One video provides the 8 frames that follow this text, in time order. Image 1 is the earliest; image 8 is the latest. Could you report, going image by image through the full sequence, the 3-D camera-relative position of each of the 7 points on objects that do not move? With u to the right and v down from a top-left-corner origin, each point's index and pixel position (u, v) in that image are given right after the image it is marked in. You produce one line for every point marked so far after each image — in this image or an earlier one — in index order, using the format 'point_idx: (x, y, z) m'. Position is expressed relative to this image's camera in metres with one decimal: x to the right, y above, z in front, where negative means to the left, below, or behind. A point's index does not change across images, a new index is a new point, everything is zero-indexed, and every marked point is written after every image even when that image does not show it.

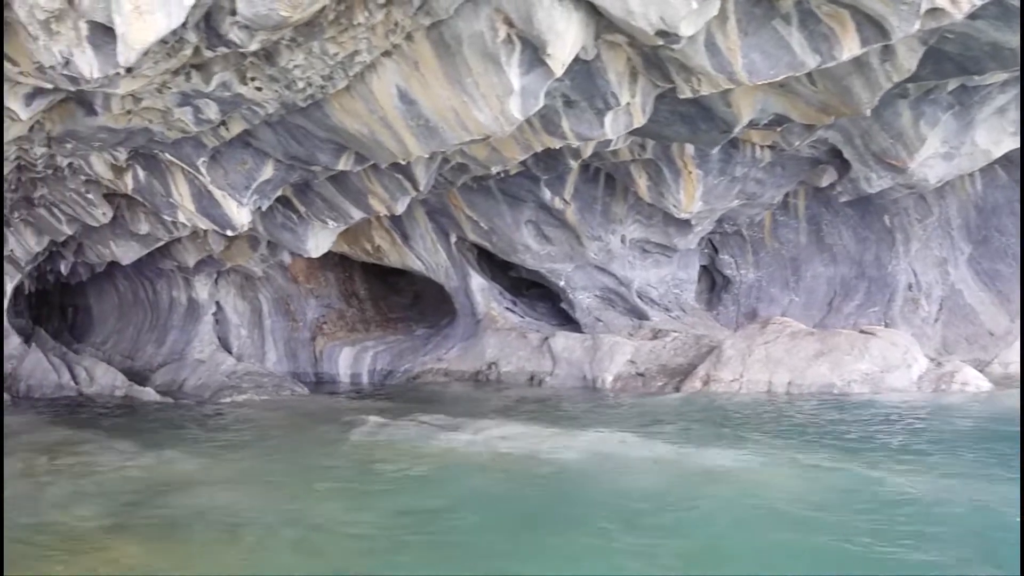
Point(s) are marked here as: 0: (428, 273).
0: (-1.2, +0.2, +12.6) m
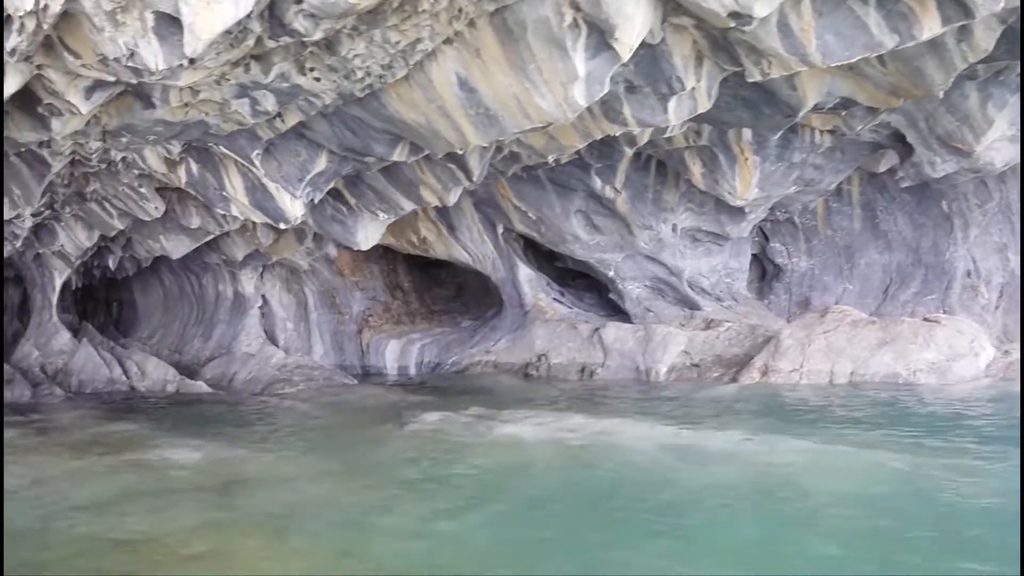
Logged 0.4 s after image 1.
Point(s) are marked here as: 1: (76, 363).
0: (-0.5, +0.3, +12.5) m
1: (-6.0, -1.0, +12.8) m
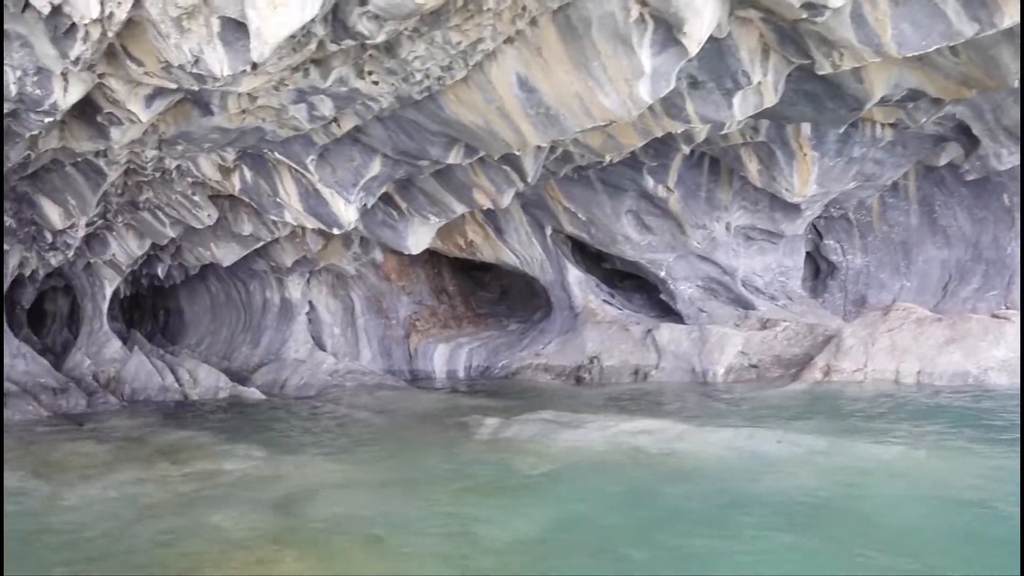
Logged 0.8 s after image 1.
0: (+0.1, +0.3, +12.4) m
1: (-5.3, -1.2, +12.9) m
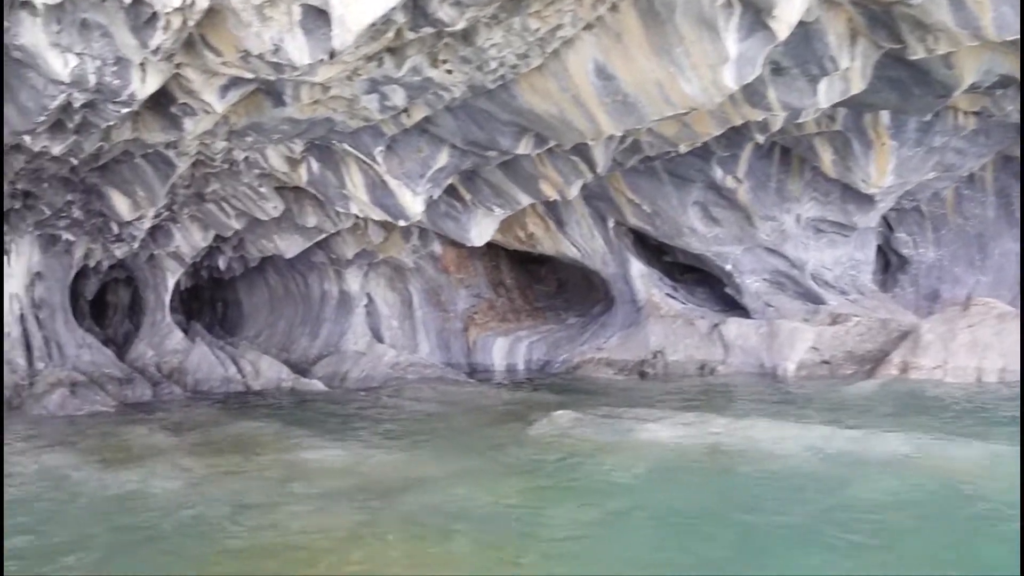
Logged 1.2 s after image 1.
0: (+0.9, +0.4, +12.2) m
1: (-4.5, -1.0, +13.0) m
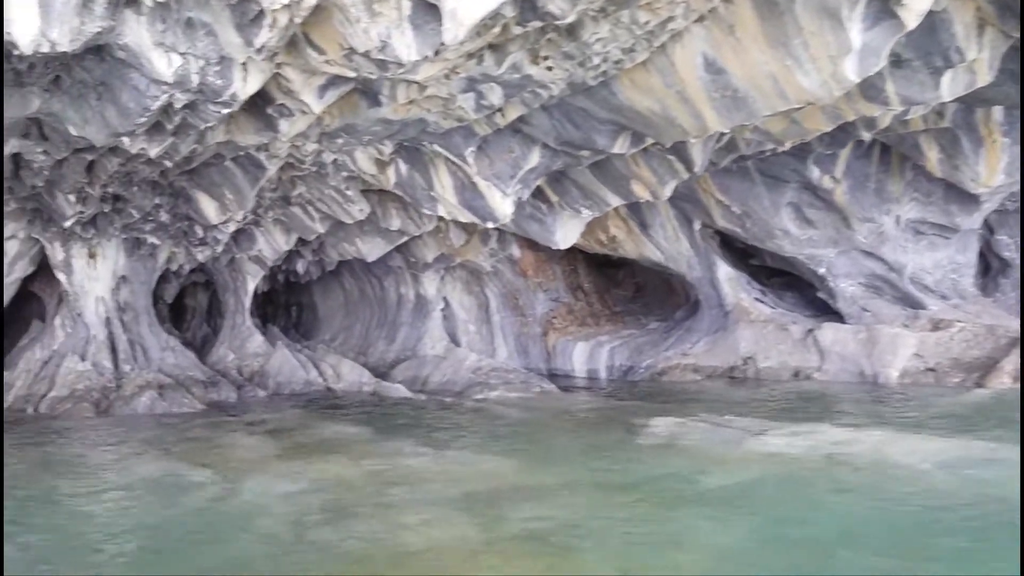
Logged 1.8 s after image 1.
0: (+2.0, +0.3, +11.9) m
1: (-3.4, -1.1, +13.0) m
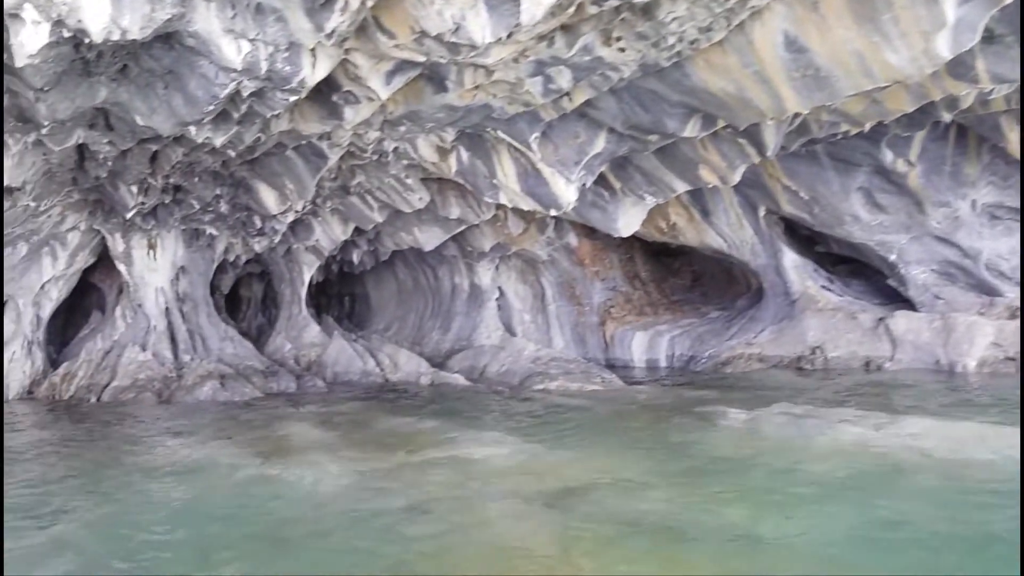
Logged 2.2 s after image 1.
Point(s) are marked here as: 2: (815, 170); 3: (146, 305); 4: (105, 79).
0: (+2.8, +0.5, +11.6) m
1: (-2.6, -1.0, +13.0) m
2: (+3.4, +1.3, +10.2) m
3: (-4.8, -0.2, +12.1) m
4: (-3.0, +1.6, +6.9) m
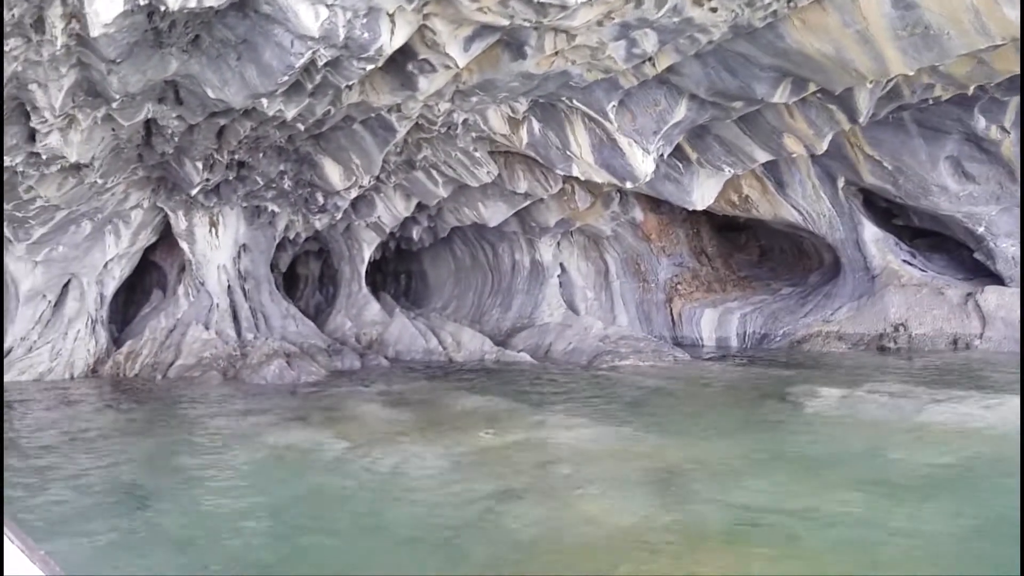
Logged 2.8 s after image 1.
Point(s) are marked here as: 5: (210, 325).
0: (+3.6, +0.8, +11.2) m
1: (-1.7, -0.6, +12.8) m
2: (+4.1, +1.6, +9.7) m
3: (-3.9, +0.1, +12.0) m
4: (-2.4, +1.7, +6.7) m
5: (-3.9, -0.5, +11.8) m
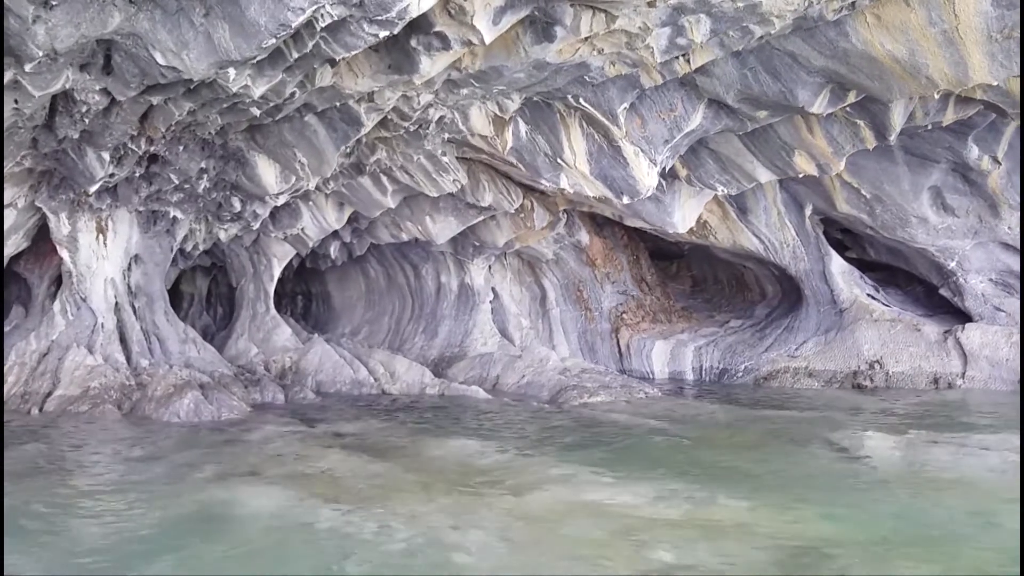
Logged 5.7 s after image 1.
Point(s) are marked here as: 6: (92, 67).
0: (+3.0, +0.4, +10.6) m
1: (-2.5, -0.9, +11.3) m
2: (+3.8, +1.2, +9.2) m
3: (-4.6, -0.1, +10.2) m
4: (-2.2, +1.7, +5.2) m
5: (-4.5, -0.7, +10.0) m
6: (-2.8, +1.5, +6.1) m
